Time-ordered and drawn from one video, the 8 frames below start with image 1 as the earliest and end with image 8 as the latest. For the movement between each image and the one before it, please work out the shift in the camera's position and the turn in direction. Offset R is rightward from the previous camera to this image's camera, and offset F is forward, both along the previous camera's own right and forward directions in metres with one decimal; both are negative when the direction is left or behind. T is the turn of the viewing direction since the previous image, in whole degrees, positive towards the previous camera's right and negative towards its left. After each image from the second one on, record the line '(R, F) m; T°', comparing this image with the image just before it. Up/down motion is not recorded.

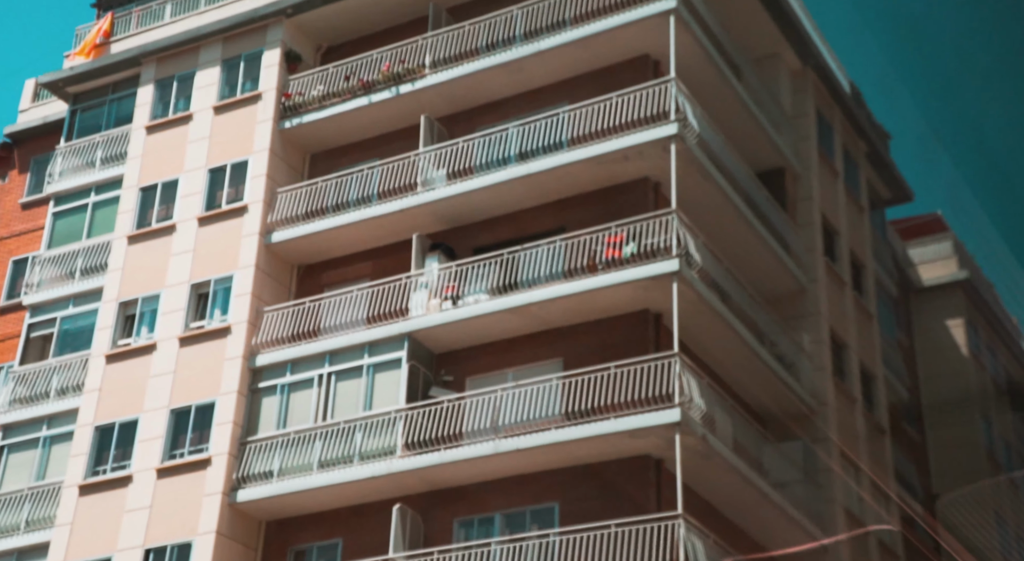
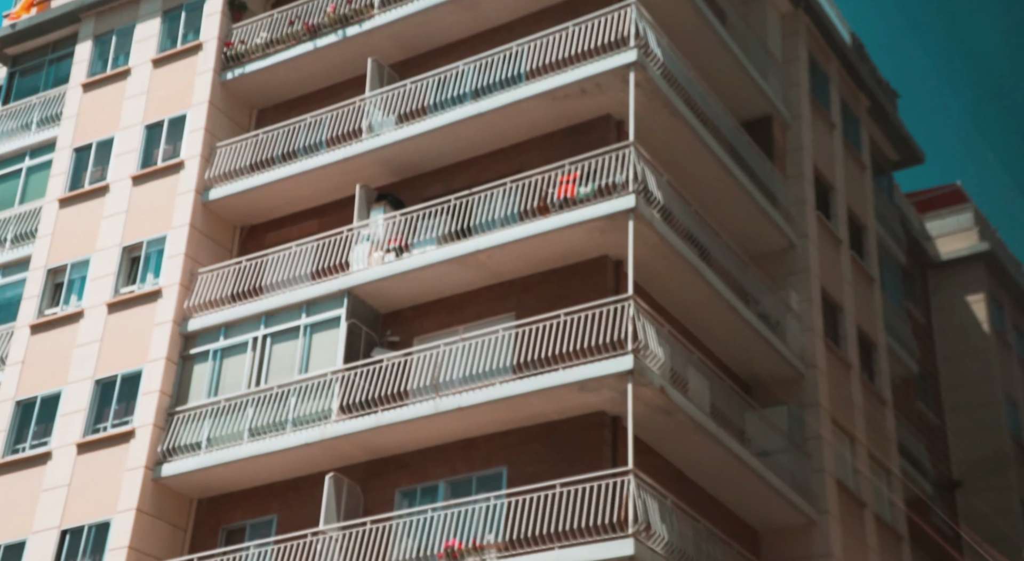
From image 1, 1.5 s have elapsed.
(+1.8, +2.8) m; -2°
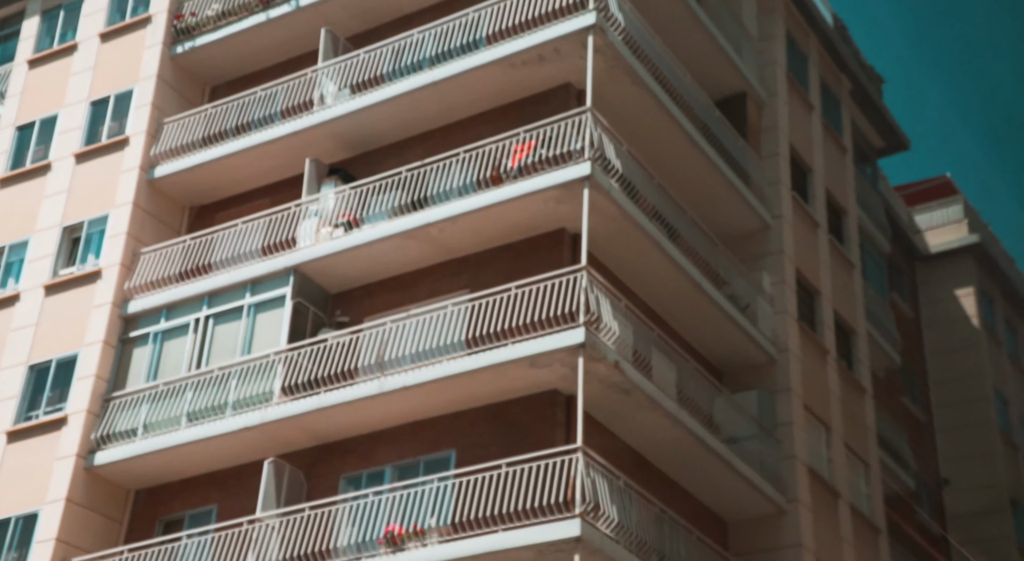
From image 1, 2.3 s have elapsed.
(+0.9, +1.4) m; 0°
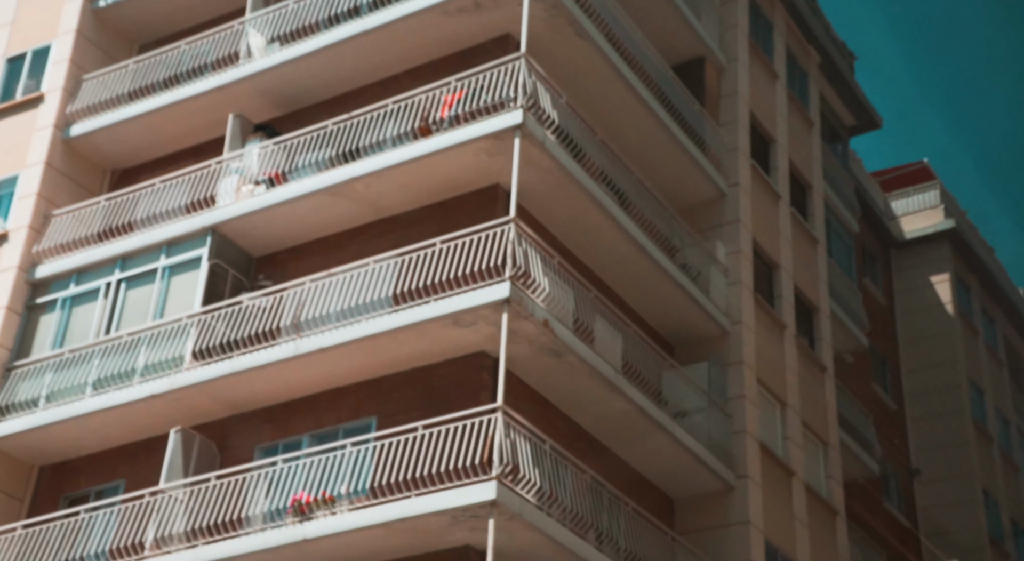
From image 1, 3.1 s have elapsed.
(+1.0, +1.6) m; 0°
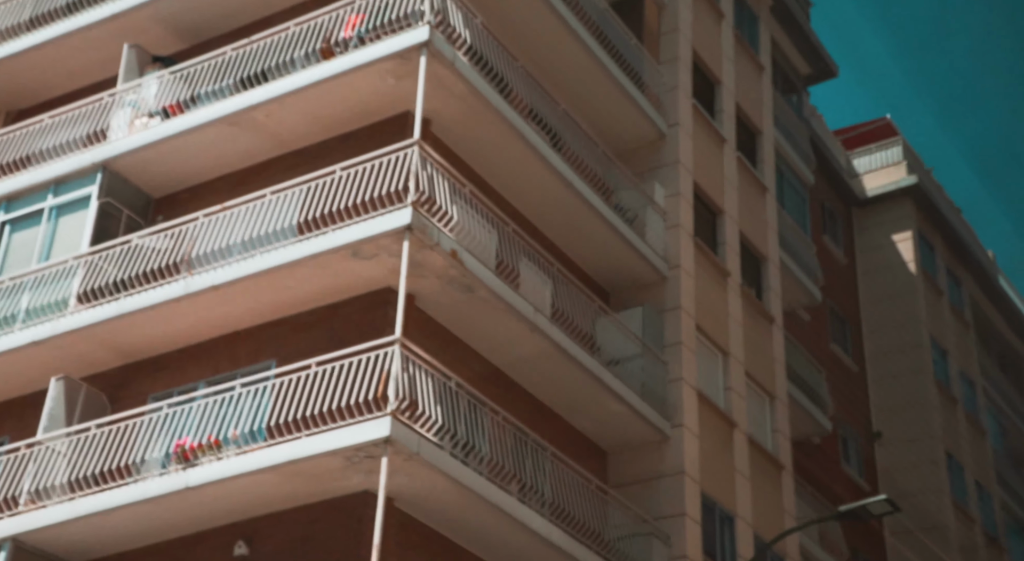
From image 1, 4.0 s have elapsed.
(+1.0, +1.6) m; +1°
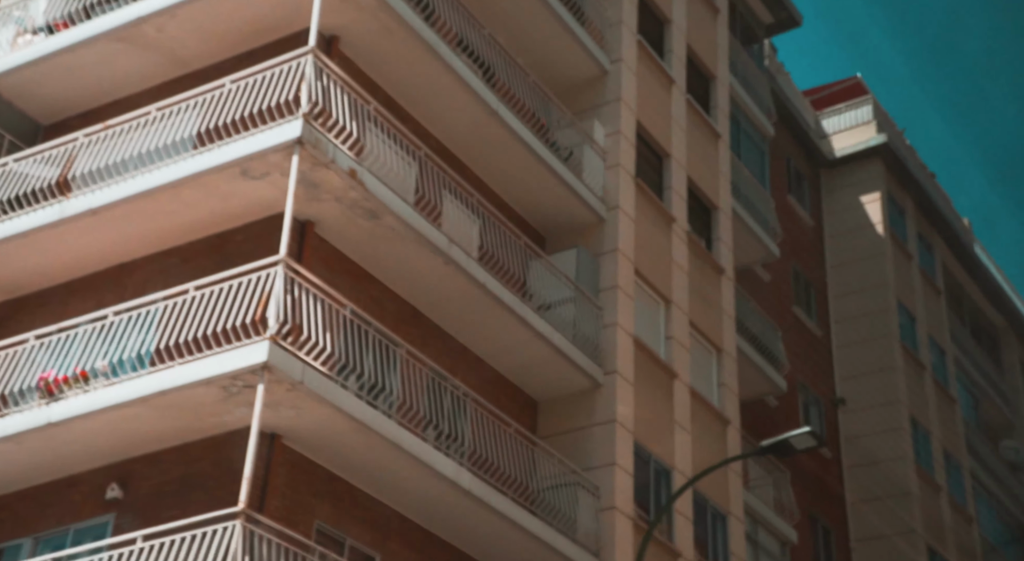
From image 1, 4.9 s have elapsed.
(+1.0, +1.5) m; 0°
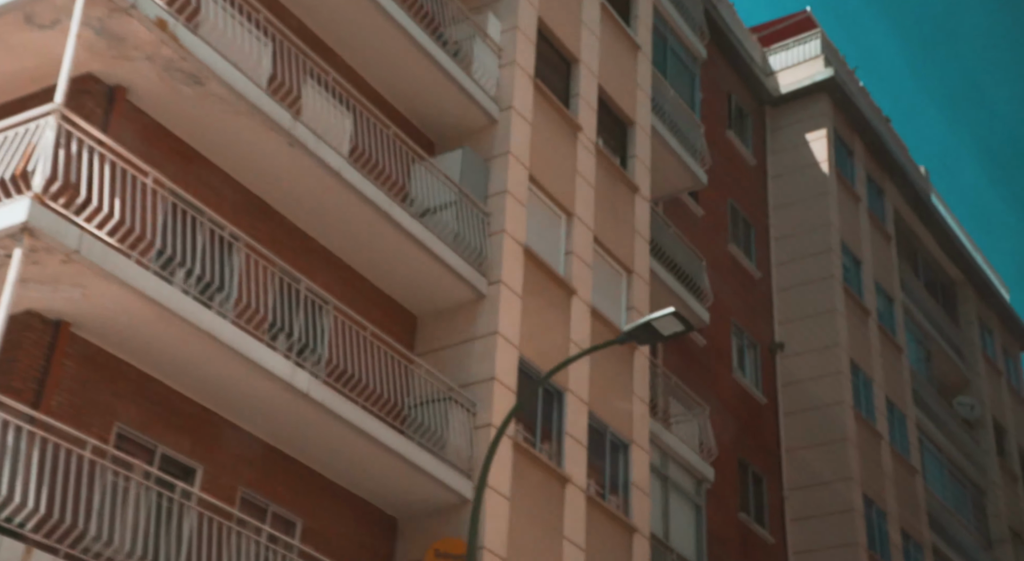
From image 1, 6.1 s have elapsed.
(+1.5, +2.2) m; +1°
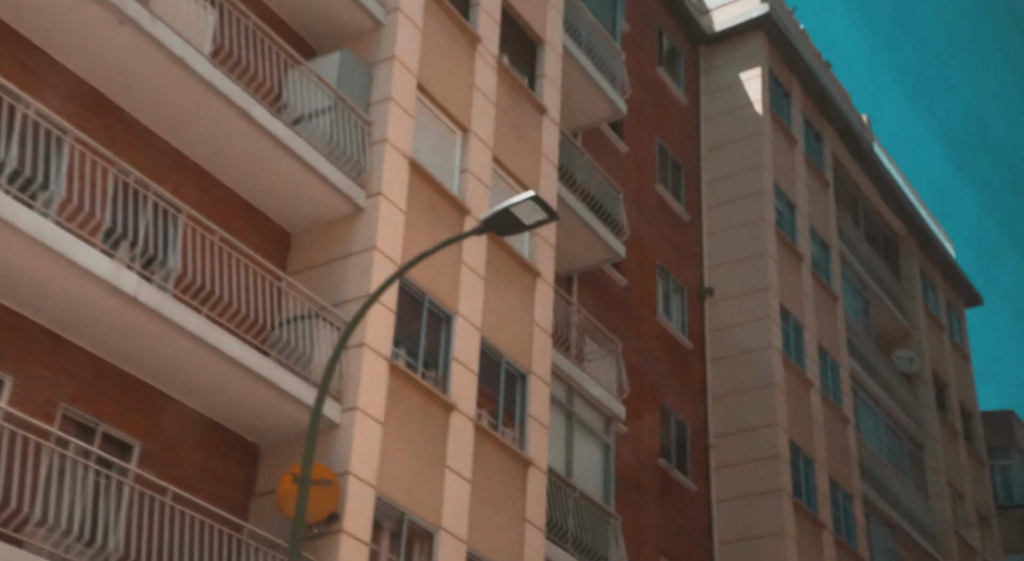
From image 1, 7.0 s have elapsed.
(+1.0, +1.5) m; +1°
